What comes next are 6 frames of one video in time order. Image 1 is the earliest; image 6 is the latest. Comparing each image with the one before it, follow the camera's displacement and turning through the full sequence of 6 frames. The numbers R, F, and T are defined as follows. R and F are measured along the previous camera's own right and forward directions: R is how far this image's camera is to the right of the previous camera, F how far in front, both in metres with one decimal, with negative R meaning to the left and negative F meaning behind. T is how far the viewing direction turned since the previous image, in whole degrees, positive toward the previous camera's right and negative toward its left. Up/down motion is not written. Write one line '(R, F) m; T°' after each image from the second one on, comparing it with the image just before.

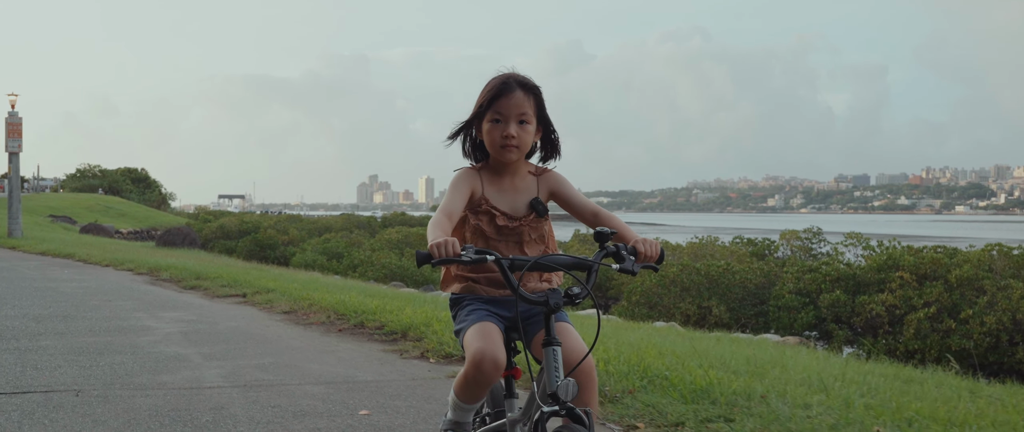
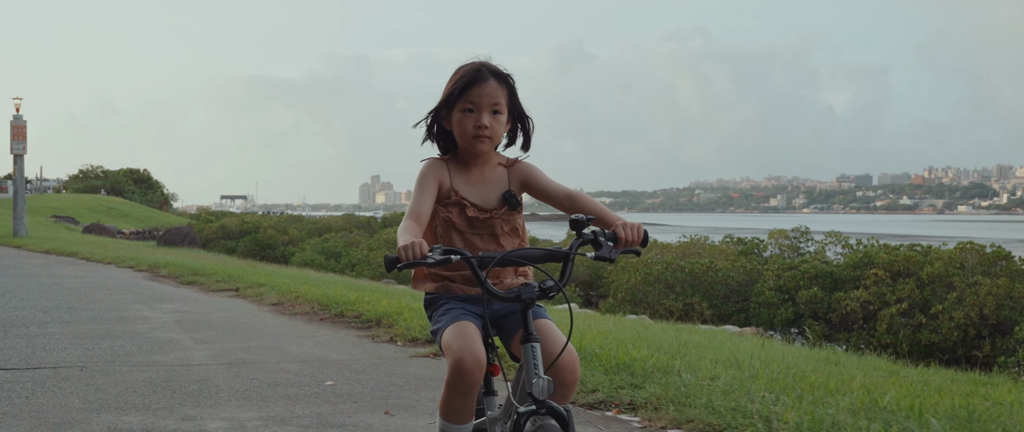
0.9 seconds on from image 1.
(+0.3, -0.7) m; 0°
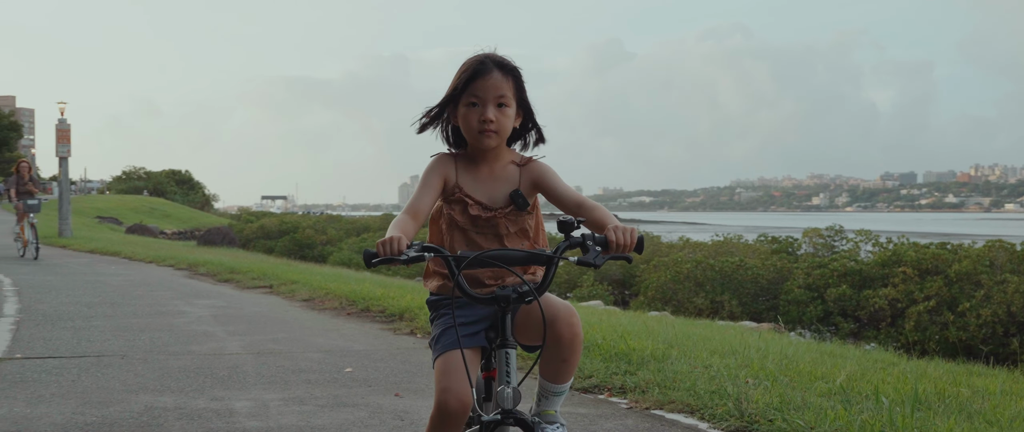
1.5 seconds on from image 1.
(+0.2, -0.4) m; -2°
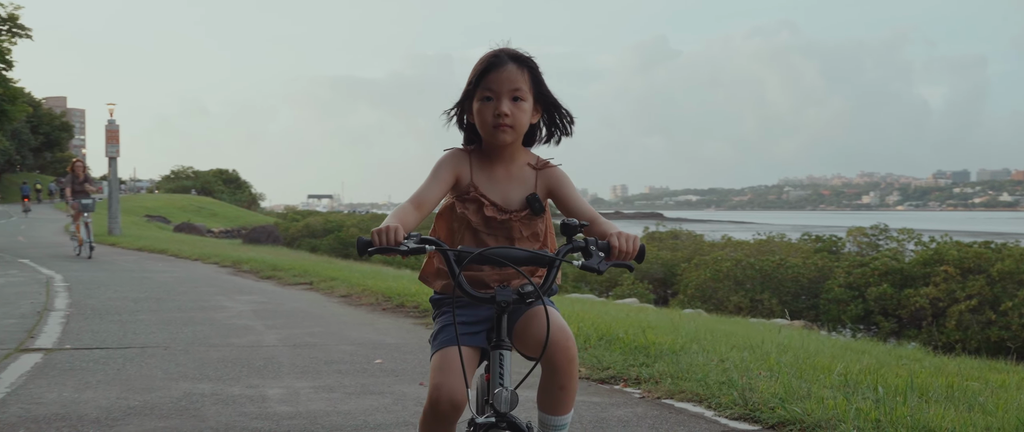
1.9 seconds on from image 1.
(+0.1, -0.2) m; -2°
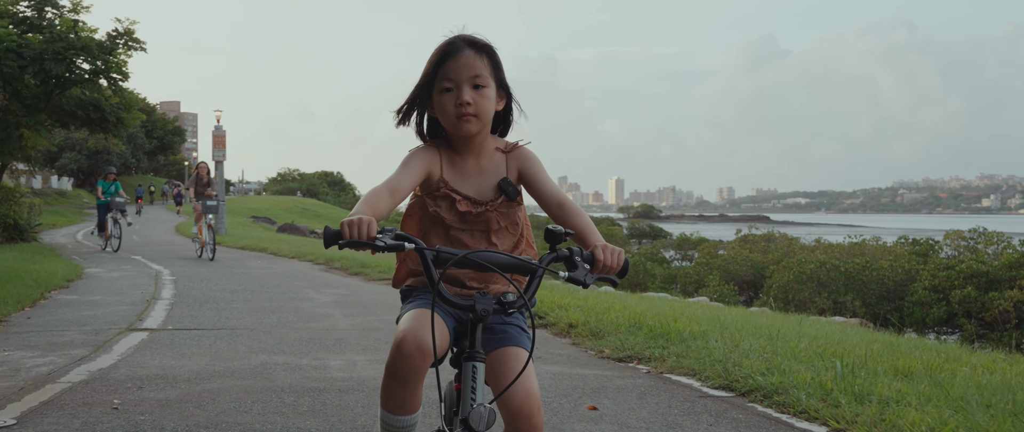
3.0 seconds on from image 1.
(+0.4, -0.8) m; -5°
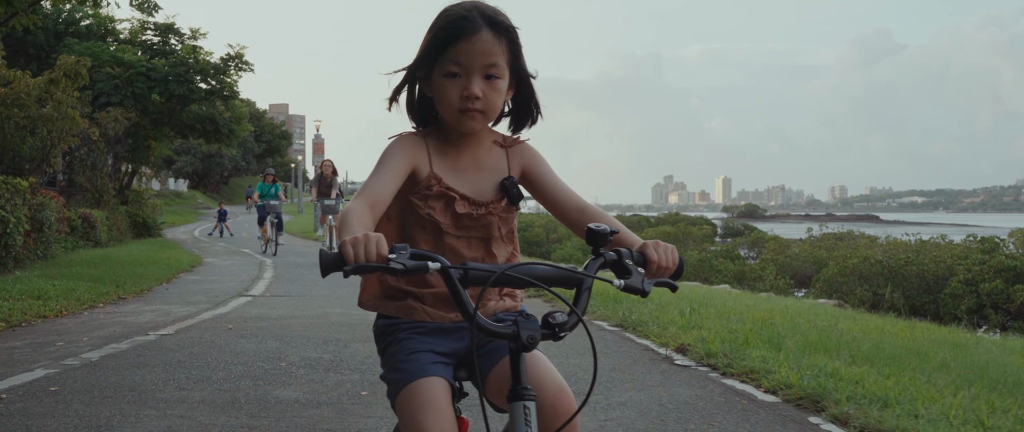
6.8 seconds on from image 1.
(+0.9, -2.6) m; -5°
